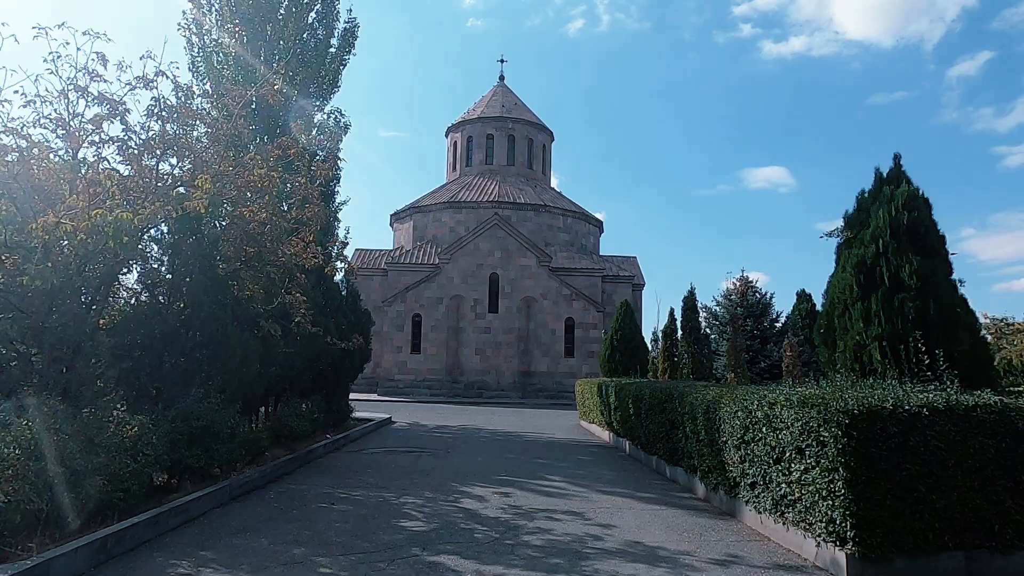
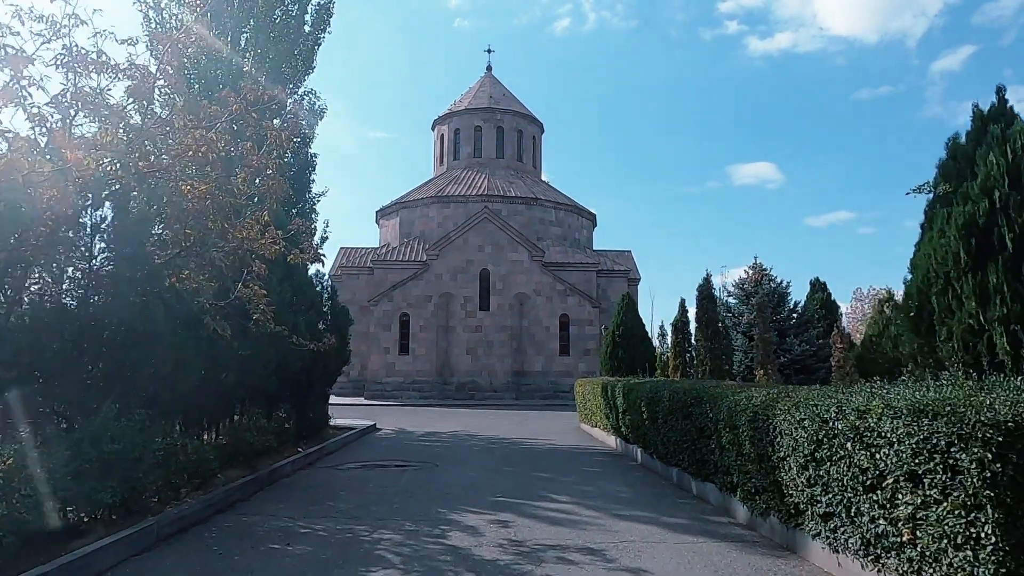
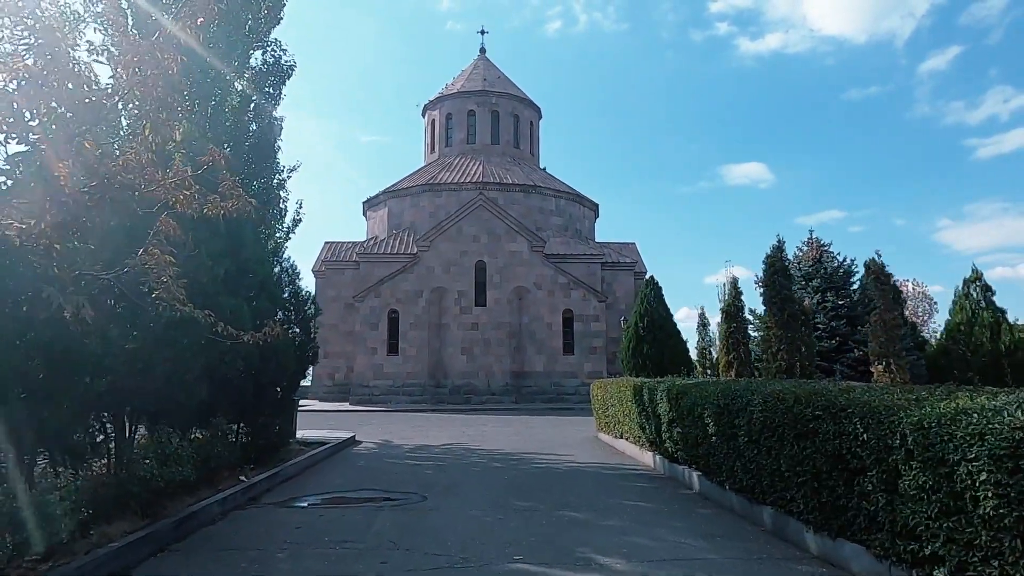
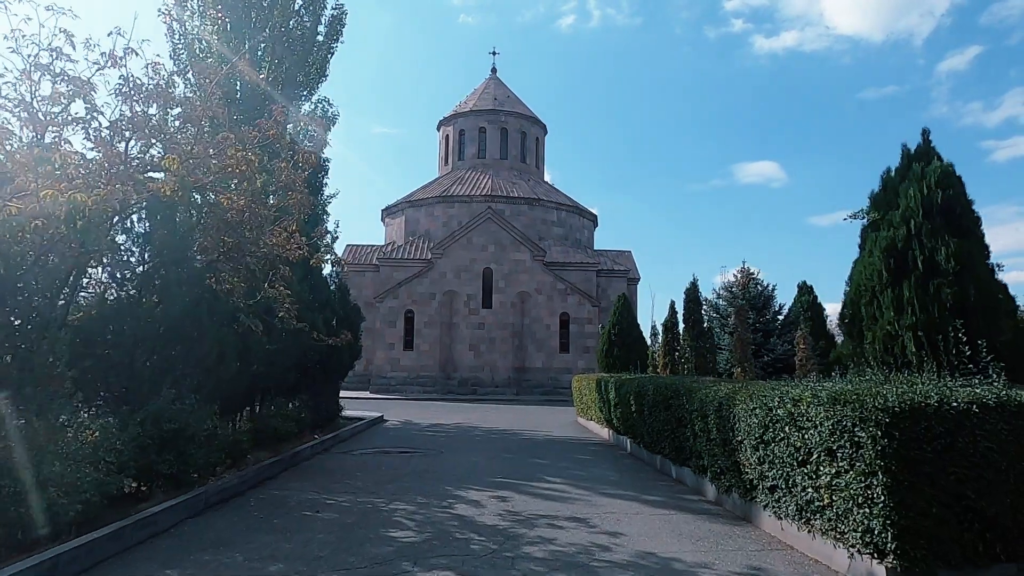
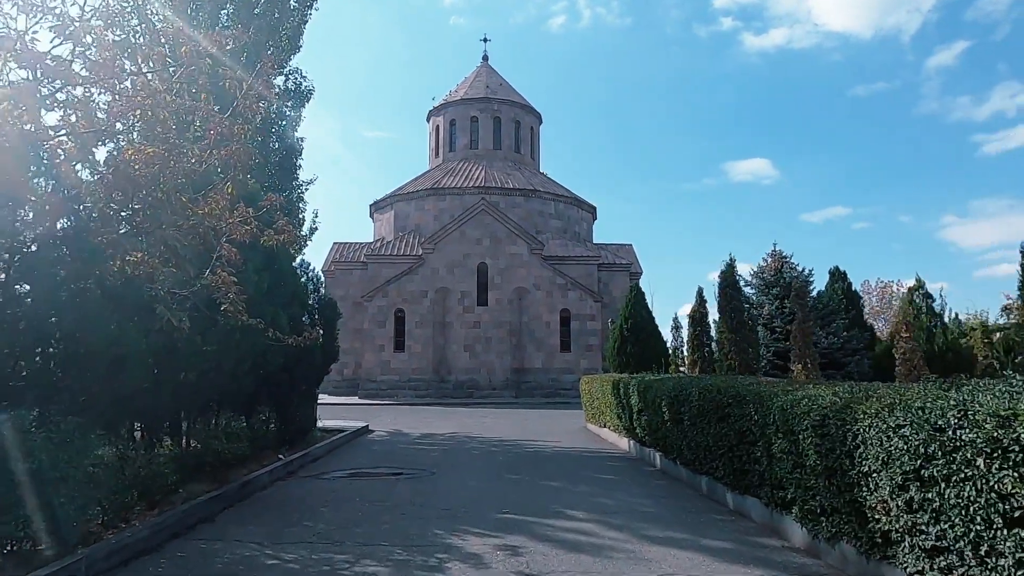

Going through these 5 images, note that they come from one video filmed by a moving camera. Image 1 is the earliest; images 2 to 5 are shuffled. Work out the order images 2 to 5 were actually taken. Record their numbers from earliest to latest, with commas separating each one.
4, 2, 5, 3
